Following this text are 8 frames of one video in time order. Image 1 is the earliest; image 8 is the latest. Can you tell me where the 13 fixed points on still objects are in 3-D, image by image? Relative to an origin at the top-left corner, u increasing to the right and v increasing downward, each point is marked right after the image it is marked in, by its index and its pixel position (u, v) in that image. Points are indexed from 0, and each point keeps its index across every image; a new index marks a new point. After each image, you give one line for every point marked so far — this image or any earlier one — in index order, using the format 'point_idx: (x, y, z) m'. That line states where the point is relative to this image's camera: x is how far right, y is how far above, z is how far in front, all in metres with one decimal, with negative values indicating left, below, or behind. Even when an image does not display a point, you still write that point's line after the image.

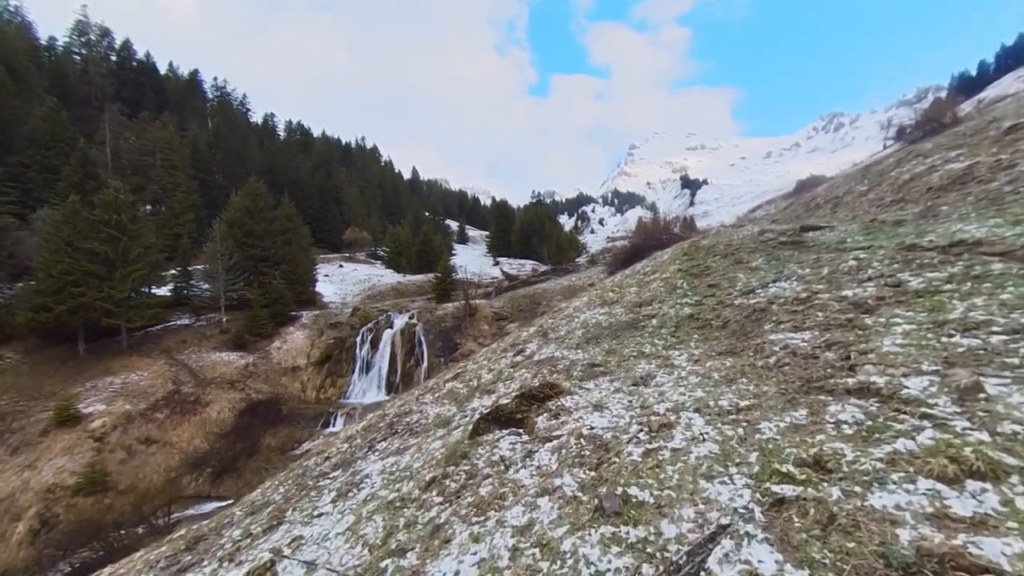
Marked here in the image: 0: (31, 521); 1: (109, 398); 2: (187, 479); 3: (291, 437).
0: (-14.1, -6.9, +14.2) m
1: (-15.4, -4.2, +18.5) m
2: (-11.0, -6.5, +16.2) m
3: (-8.2, -5.5, +17.5) m
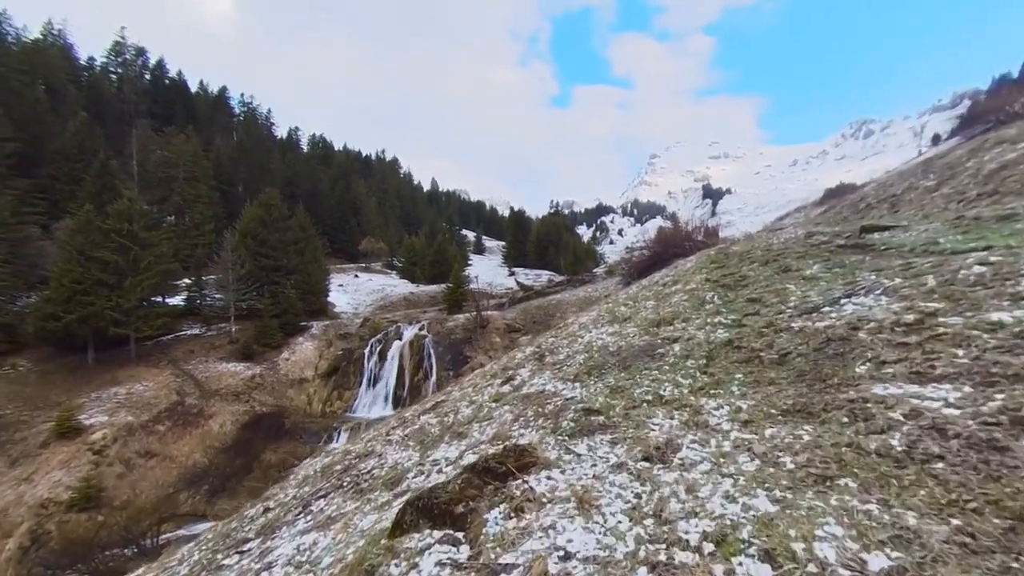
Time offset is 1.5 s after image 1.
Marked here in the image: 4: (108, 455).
0: (-13.9, -7.1, +13.8) m
1: (-15.0, -4.6, +18.2) m
2: (-10.7, -6.8, +15.7) m
3: (-7.9, -5.9, +17.0) m
4: (-13.6, -5.7, +16.4) m
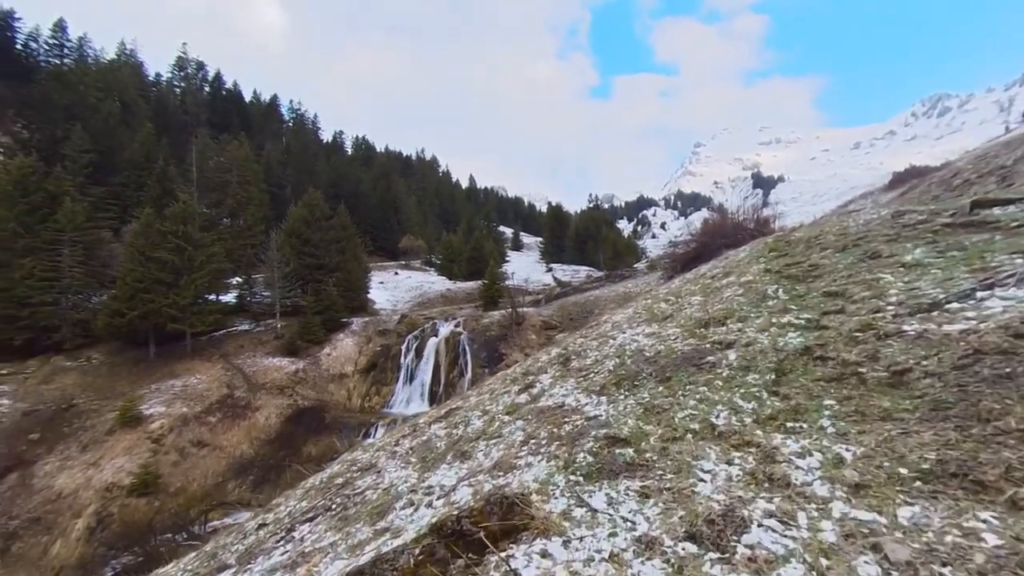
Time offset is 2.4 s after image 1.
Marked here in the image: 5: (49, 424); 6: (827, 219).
0: (-12.8, -7.0, +14.6) m
1: (-13.5, -4.5, +19.0) m
2: (-9.5, -6.7, +16.2) m
3: (-6.5, -5.7, +17.2) m
4: (-12.3, -5.5, +17.1) m
5: (-17.0, -5.1, +18.0) m
6: (+7.2, +1.6, +10.9) m
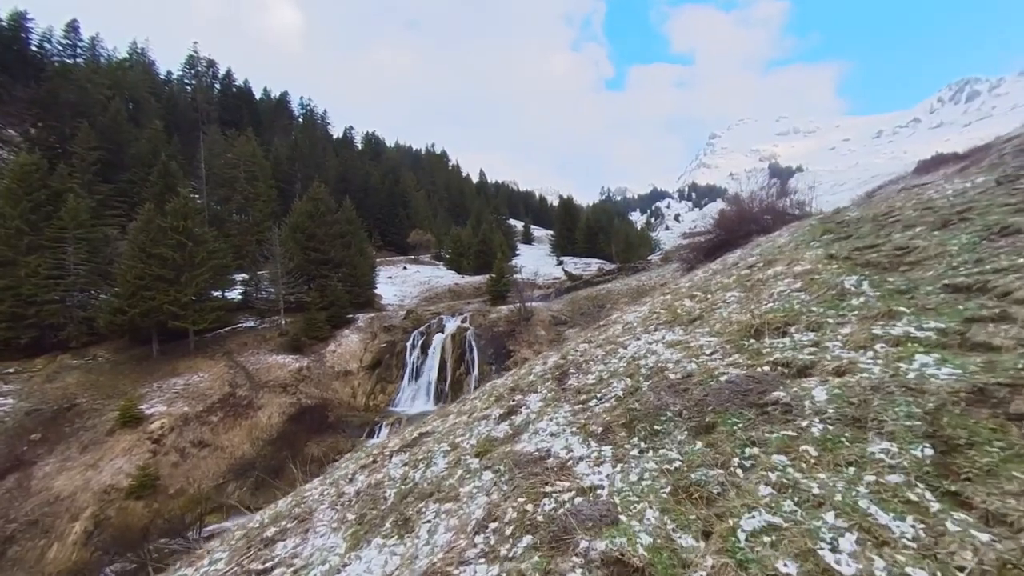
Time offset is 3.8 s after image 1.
0: (-12.4, -6.8, +13.9) m
1: (-13.1, -4.3, +18.4) m
2: (-9.1, -6.4, +15.5) m
3: (-6.1, -5.5, +16.5) m
4: (-11.9, -5.4, +16.5) m
5: (-16.6, -4.9, +17.4) m
6: (+7.5, +1.8, +10.0) m
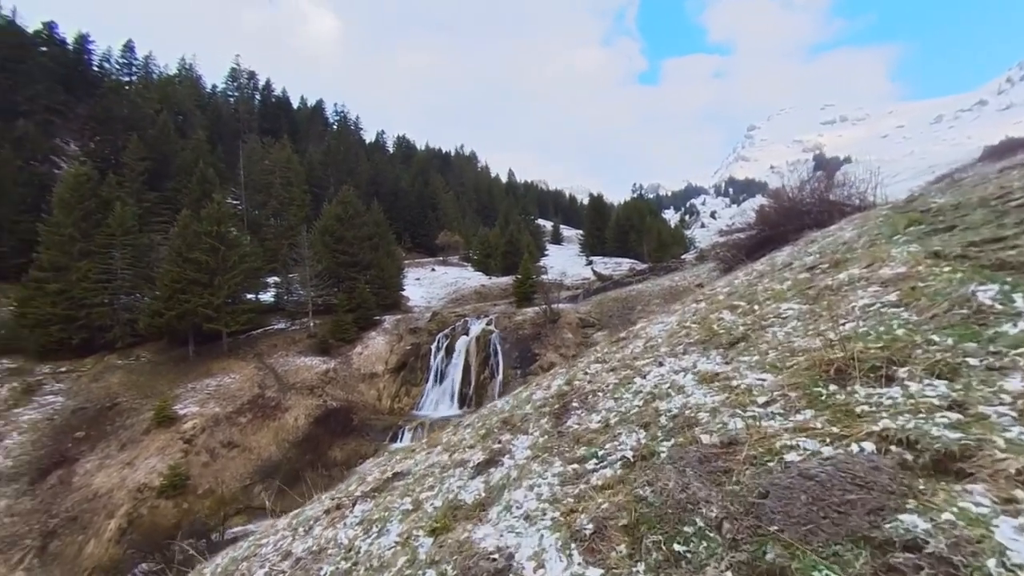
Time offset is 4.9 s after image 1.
0: (-11.6, -6.9, +14.1) m
1: (-12.1, -4.3, +18.6) m
2: (-8.2, -6.5, +15.5) m
3: (-5.2, -5.6, +16.3) m
4: (-11.0, -5.4, +16.6) m
5: (-15.6, -5.0, +17.9) m
6: (+7.9, +1.9, +9.0) m
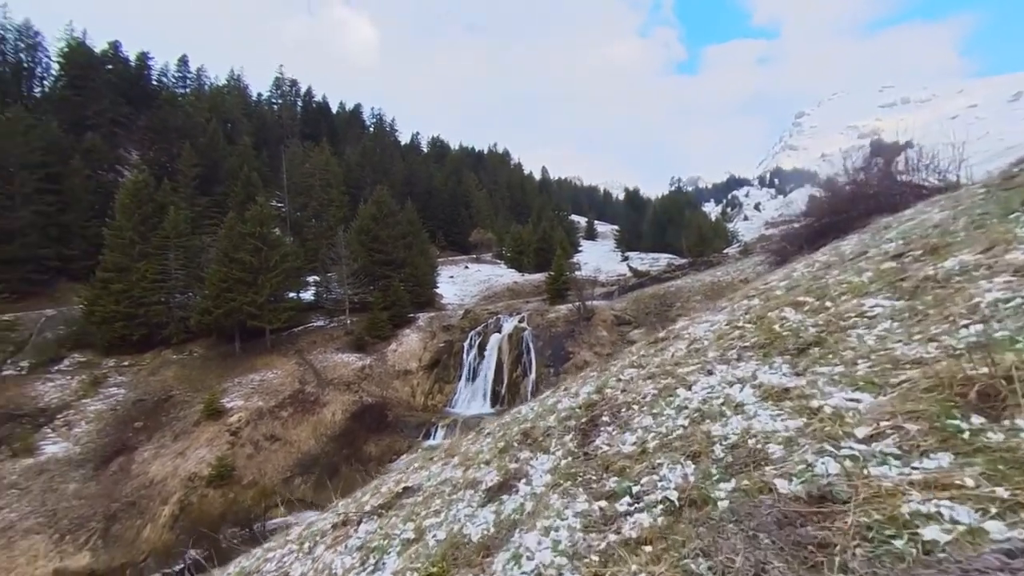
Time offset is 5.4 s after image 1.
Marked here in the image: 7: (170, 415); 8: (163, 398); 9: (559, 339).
0: (-10.7, -6.9, +15.0) m
1: (-10.8, -4.3, +19.5) m
2: (-7.2, -6.5, +16.1) m
3: (-4.1, -5.5, +16.6) m
4: (-9.8, -5.4, +17.4) m
5: (-14.4, -5.0, +19.0) m
6: (+8.4, +1.9, +8.3) m
7: (-13.6, -5.0, +18.9) m
8: (-14.4, -4.5, +19.7) m
9: (+2.0, -2.1, +19.3) m
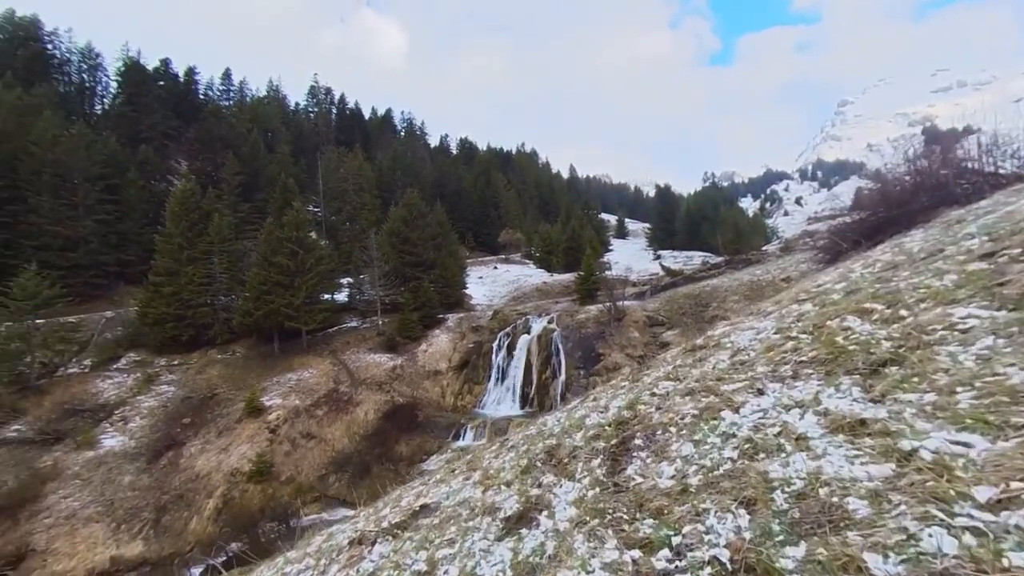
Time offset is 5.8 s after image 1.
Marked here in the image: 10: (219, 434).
0: (-9.8, -7.0, +15.7) m
1: (-9.6, -4.4, +20.2) m
2: (-6.2, -6.6, +16.6) m
3: (-3.1, -5.6, +16.9) m
4: (-8.8, -5.5, +18.0) m
5: (-13.2, -5.1, +19.9) m
6: (+8.8, +1.9, +7.8) m
7: (-12.4, -5.2, +19.8) m
8: (-13.2, -4.7, +20.7) m
9: (+3.1, -2.1, +19.2) m
10: (-11.5, -5.7, +18.6) m
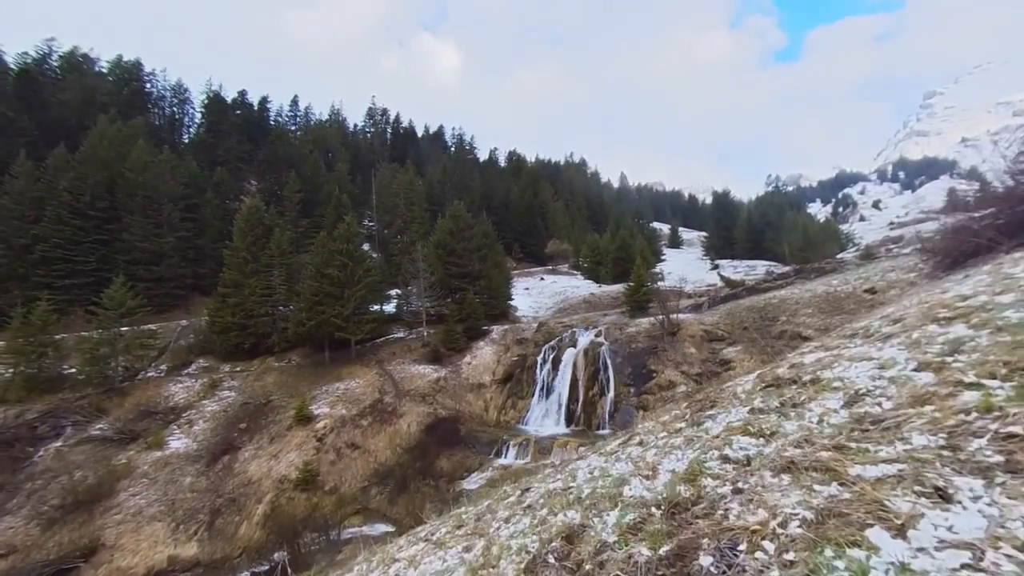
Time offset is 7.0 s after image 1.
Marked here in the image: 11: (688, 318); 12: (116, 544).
0: (-8.4, -7.3, +15.9) m
1: (-7.7, -4.9, +20.4) m
2: (-4.7, -6.9, +16.4) m
3: (-1.6, -6.0, +16.4) m
4: (-7.1, -5.9, +18.1) m
5: (-11.3, -5.5, +20.5) m
6: (+9.3, +1.7, +6.3) m
7: (-10.5, -5.6, +20.3) m
8: (-11.3, -5.1, +21.2) m
9: (+4.8, -2.5, +18.2) m
10: (-9.7, -6.1, +19.0) m
11: (+7.2, -1.2, +19.8) m
12: (-12.4, -8.0, +14.9) m
